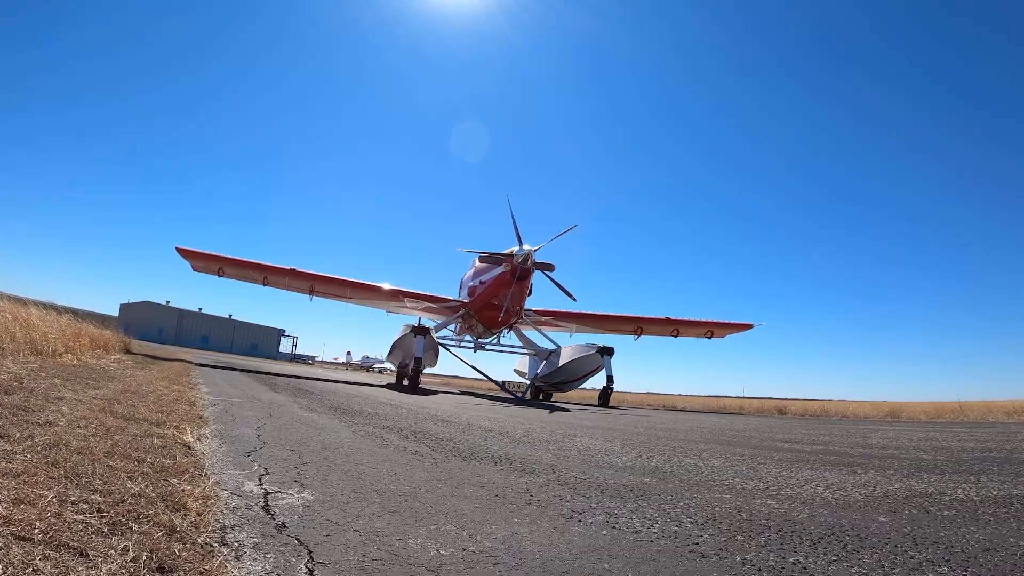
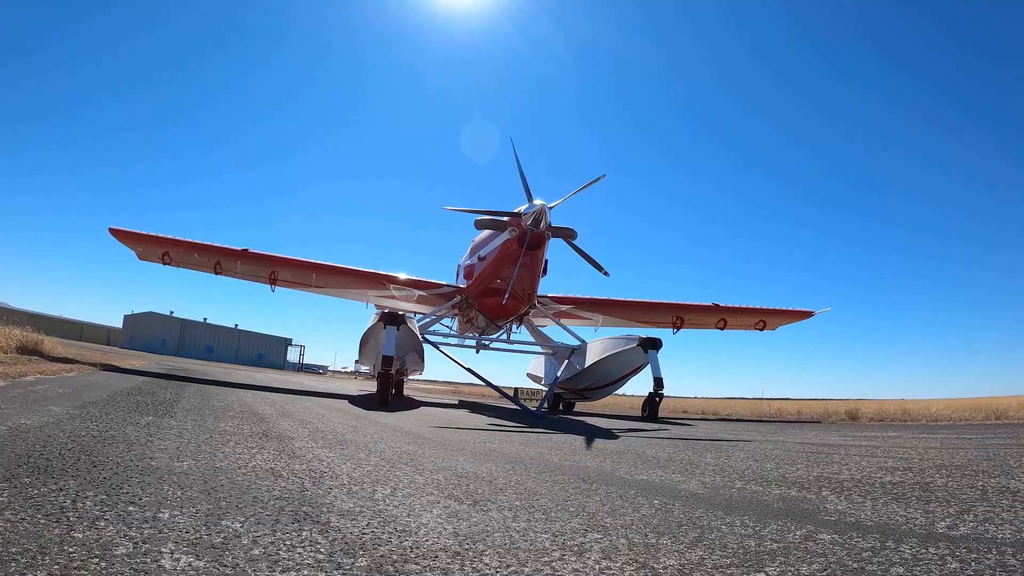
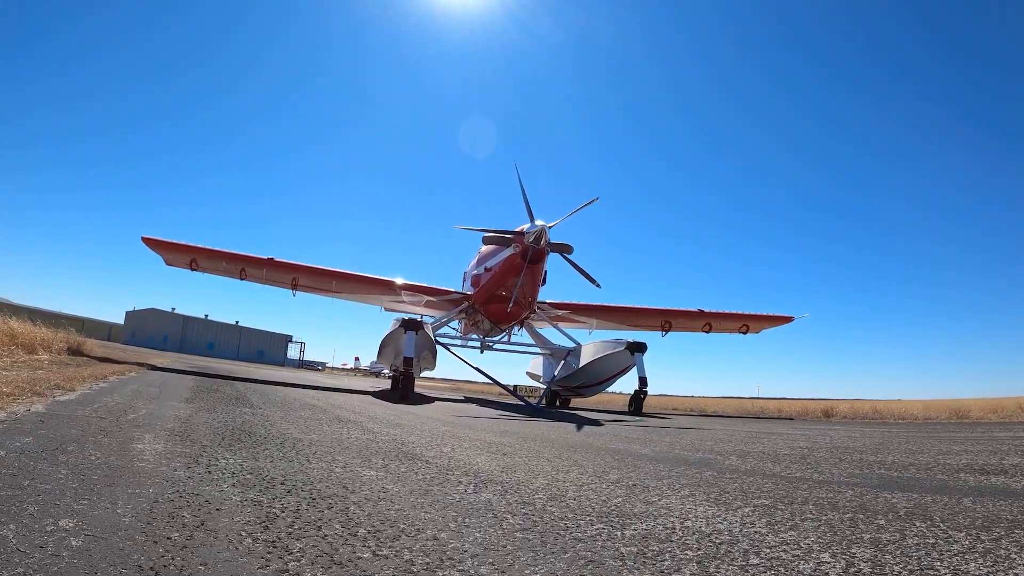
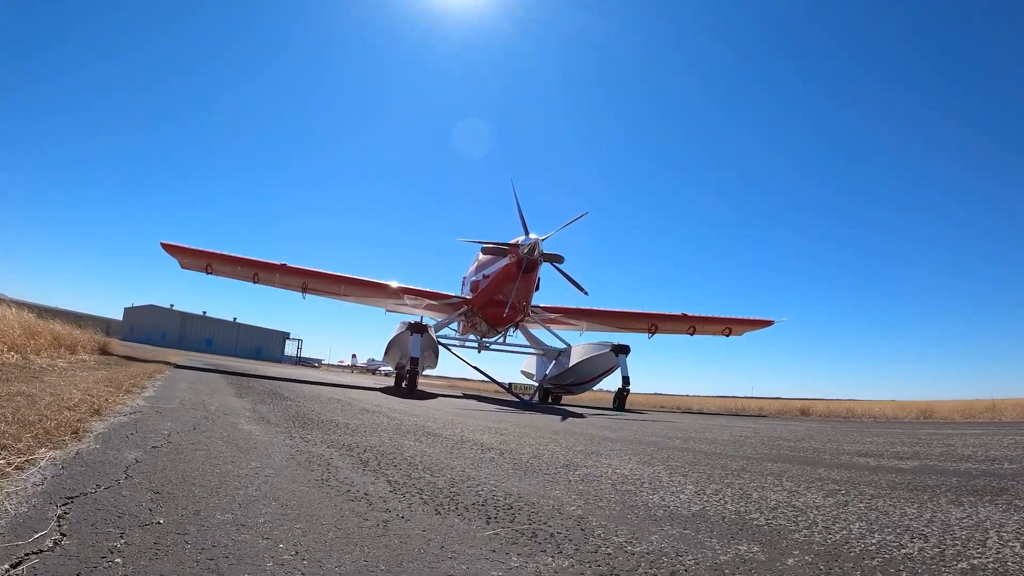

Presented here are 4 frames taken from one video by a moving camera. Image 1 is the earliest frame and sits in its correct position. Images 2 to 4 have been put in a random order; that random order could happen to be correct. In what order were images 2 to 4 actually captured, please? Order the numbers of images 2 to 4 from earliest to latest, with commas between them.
4, 3, 2
